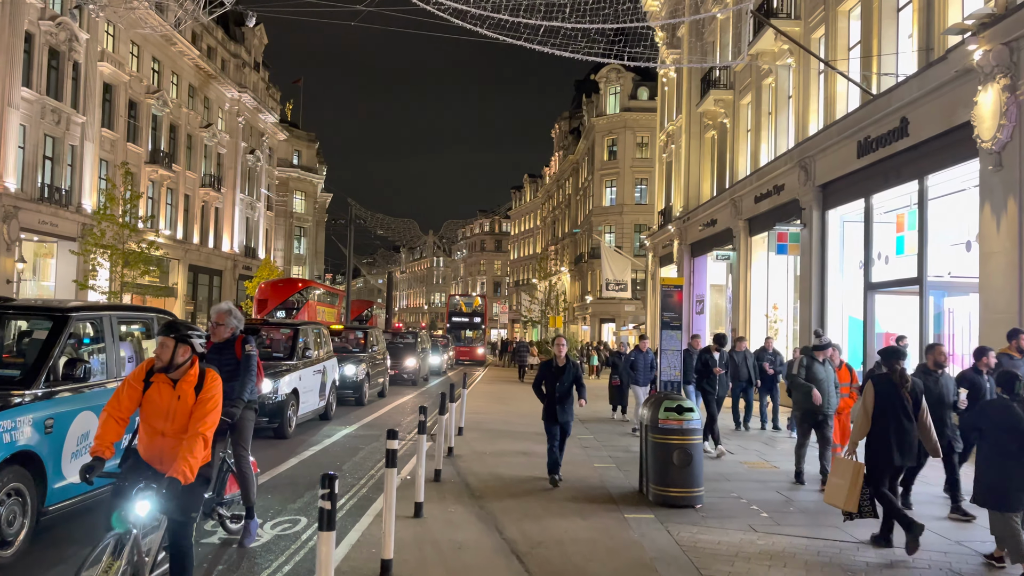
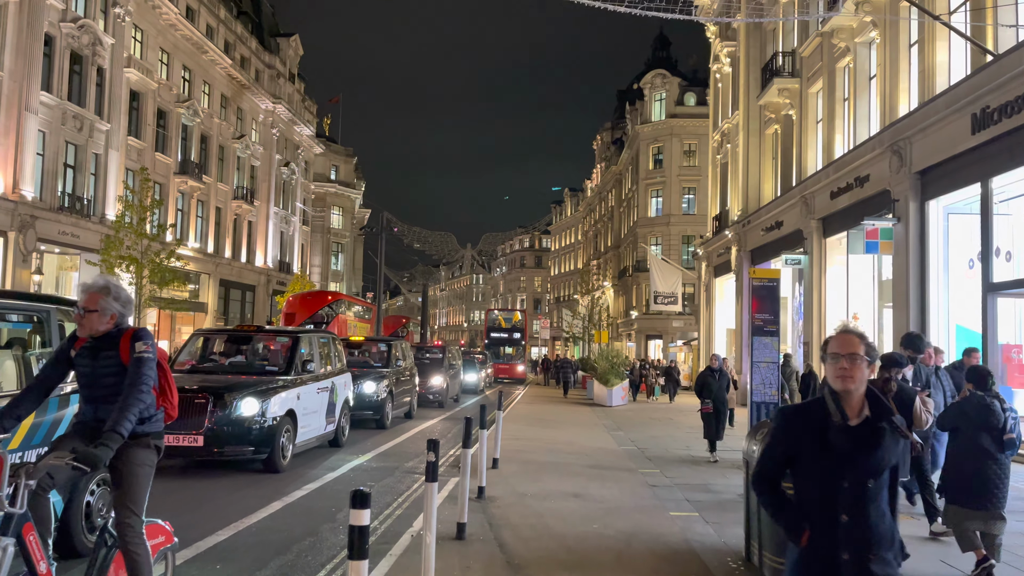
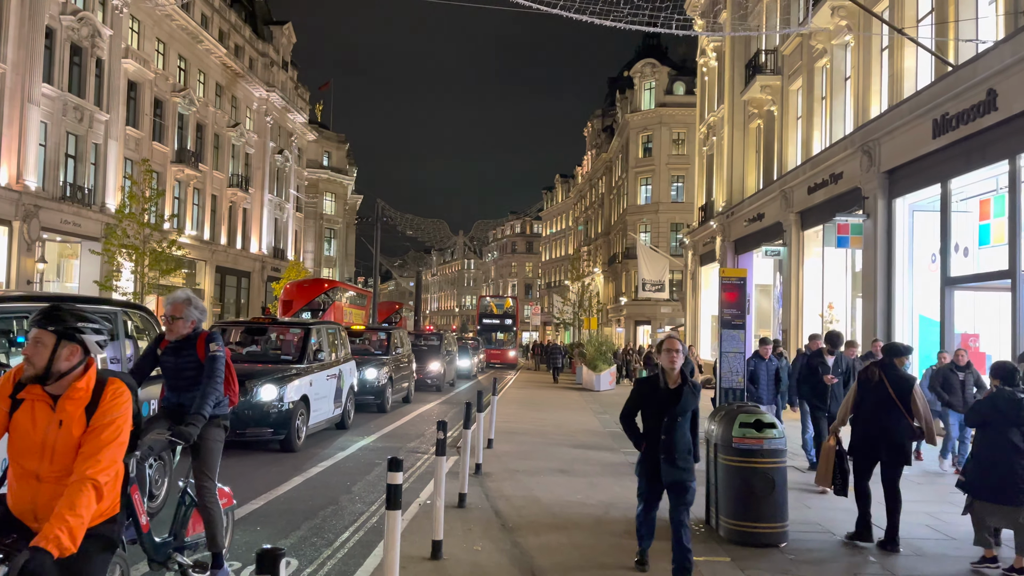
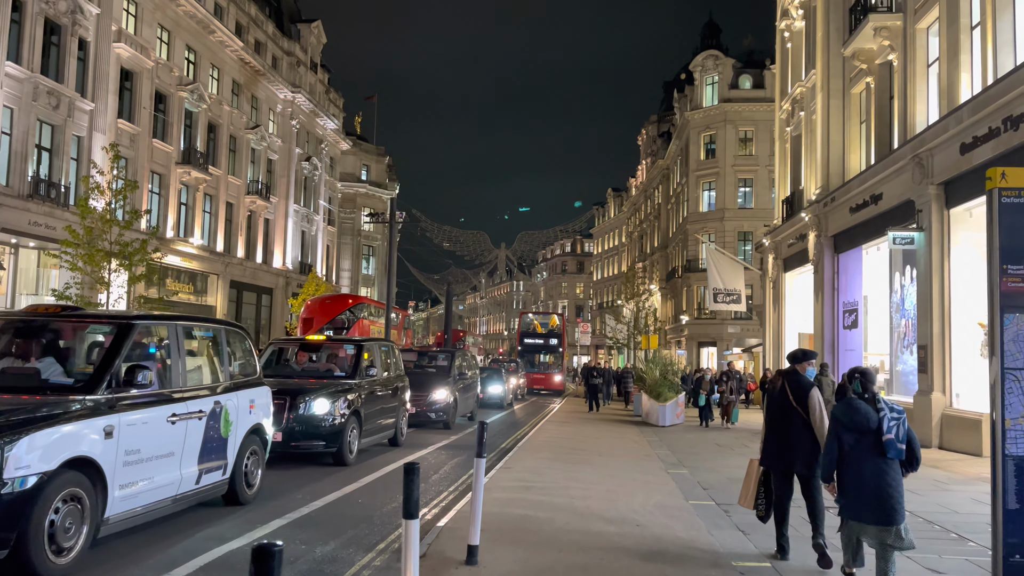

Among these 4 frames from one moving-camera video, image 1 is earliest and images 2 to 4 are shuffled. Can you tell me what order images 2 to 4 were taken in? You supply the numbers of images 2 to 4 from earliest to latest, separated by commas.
3, 2, 4
